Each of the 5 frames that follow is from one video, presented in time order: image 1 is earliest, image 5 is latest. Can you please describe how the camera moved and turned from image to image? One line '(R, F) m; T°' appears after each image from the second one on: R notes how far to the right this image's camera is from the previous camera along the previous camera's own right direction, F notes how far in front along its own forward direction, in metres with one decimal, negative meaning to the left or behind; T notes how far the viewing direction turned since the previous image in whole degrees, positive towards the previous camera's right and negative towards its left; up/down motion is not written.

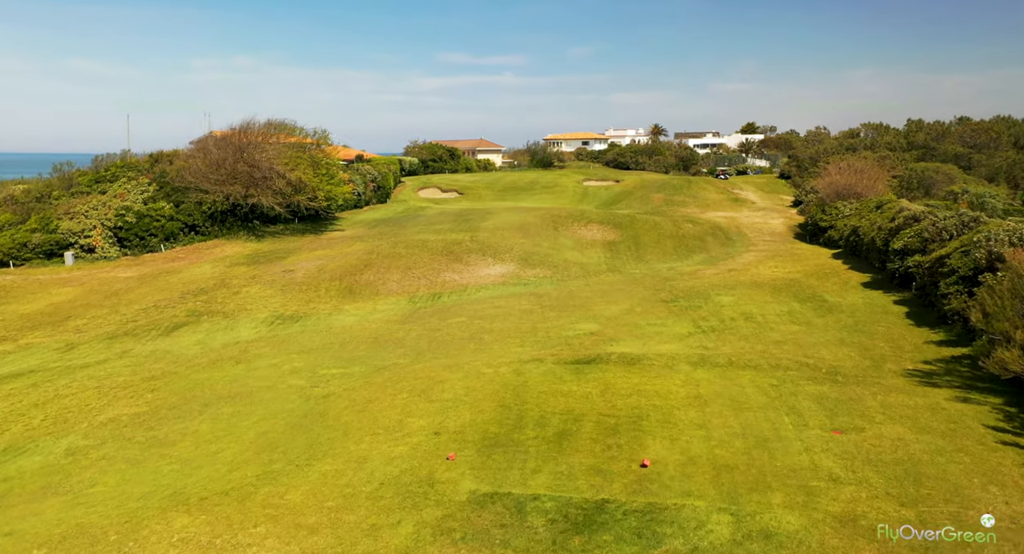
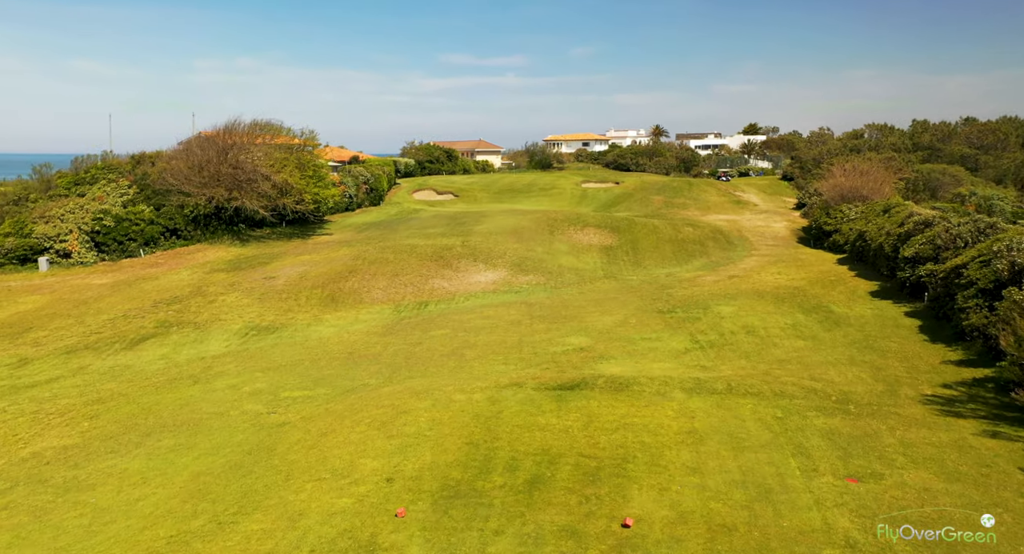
(+0.5, +1.4) m; 0°
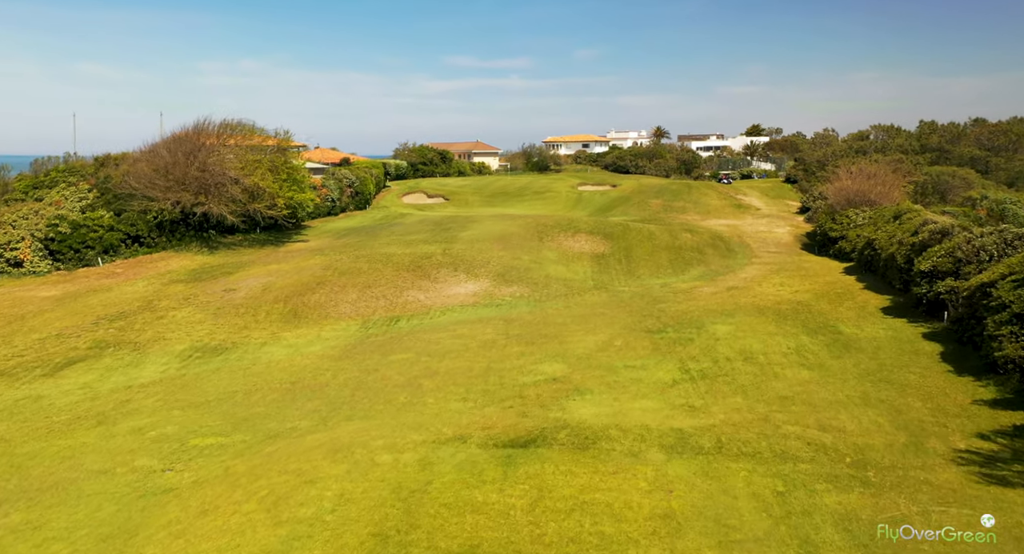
(+1.0, +2.4) m; 0°
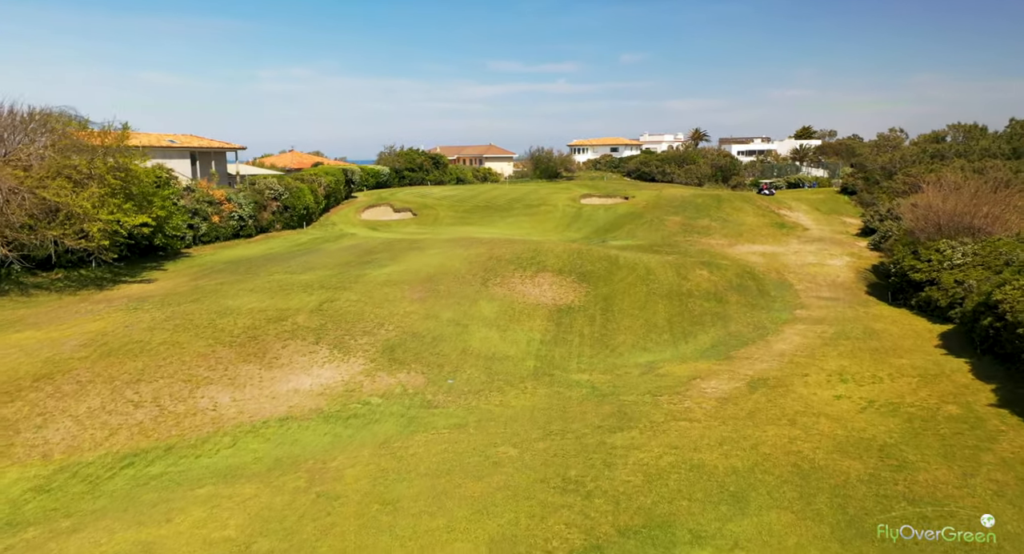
(+4.7, +13.0) m; -3°
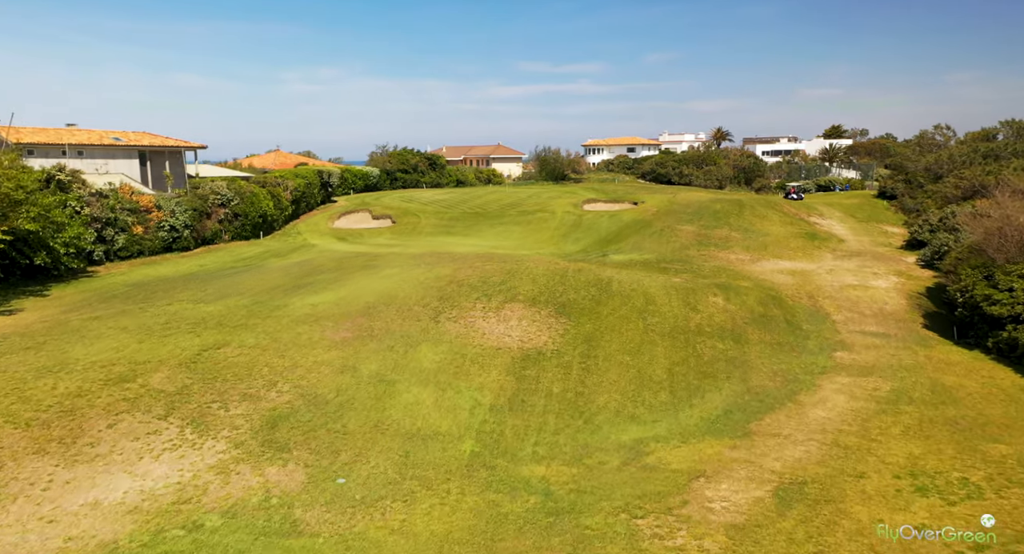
(+2.2, +6.6) m; -2°
